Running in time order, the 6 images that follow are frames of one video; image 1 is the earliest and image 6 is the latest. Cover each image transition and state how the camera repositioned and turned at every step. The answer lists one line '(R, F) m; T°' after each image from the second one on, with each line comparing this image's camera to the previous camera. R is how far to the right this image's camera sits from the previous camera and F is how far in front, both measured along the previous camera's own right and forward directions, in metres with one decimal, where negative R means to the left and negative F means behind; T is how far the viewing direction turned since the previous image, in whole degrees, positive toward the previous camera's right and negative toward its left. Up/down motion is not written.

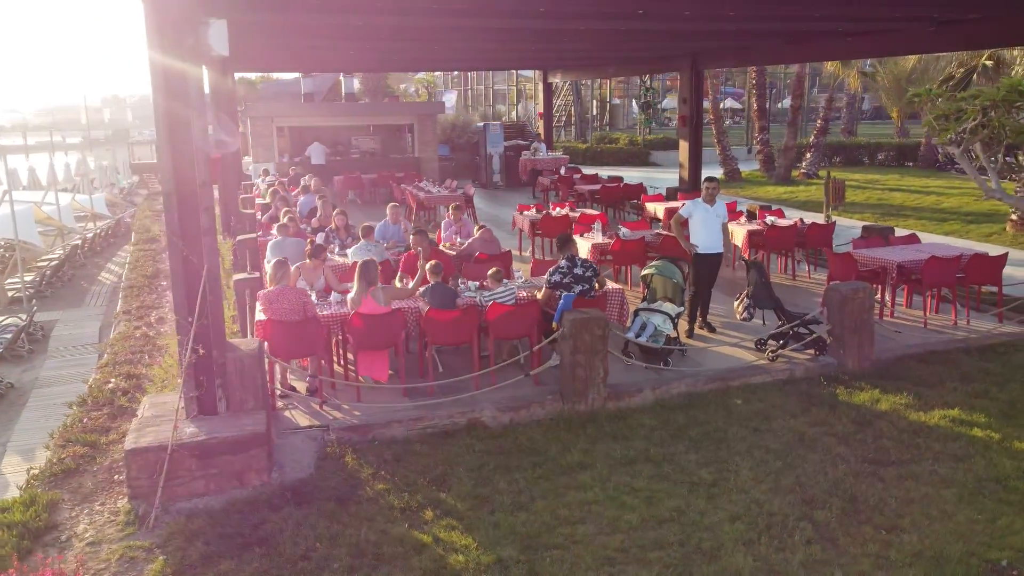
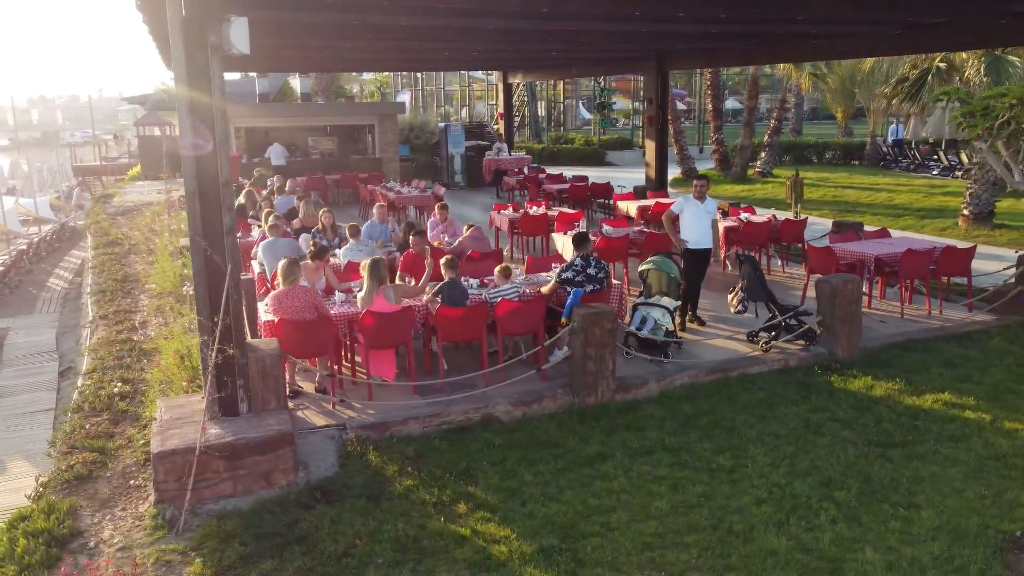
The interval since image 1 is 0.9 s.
(-0.5, -0.1) m; +4°
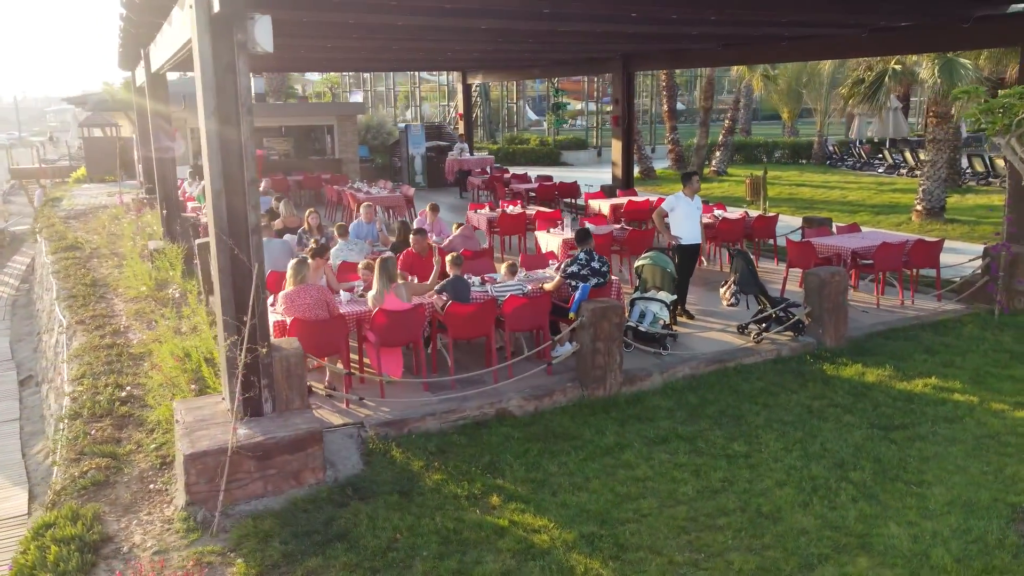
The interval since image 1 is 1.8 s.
(-0.5, -0.1) m; +4°
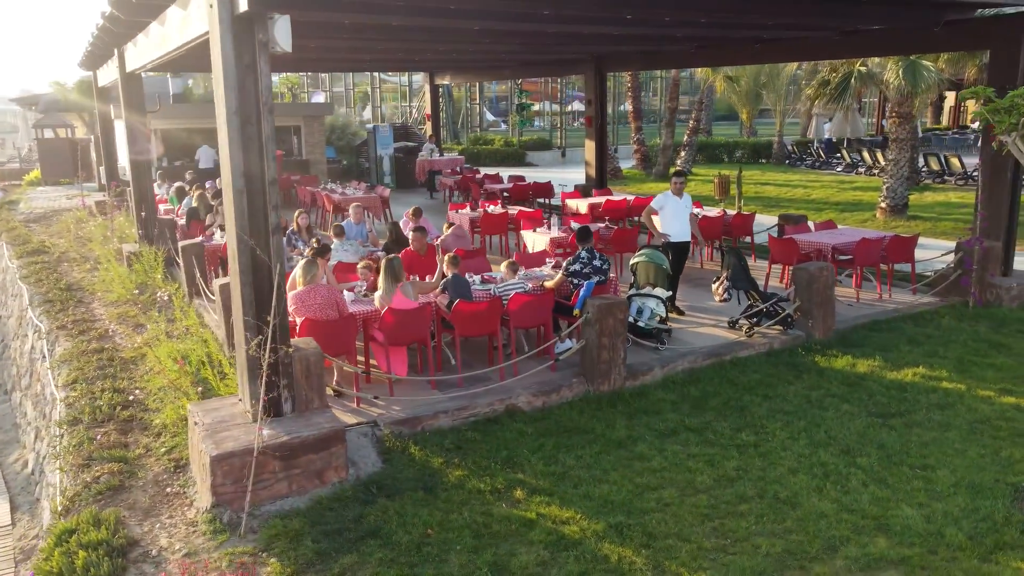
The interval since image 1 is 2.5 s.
(-0.4, -0.1) m; +3°
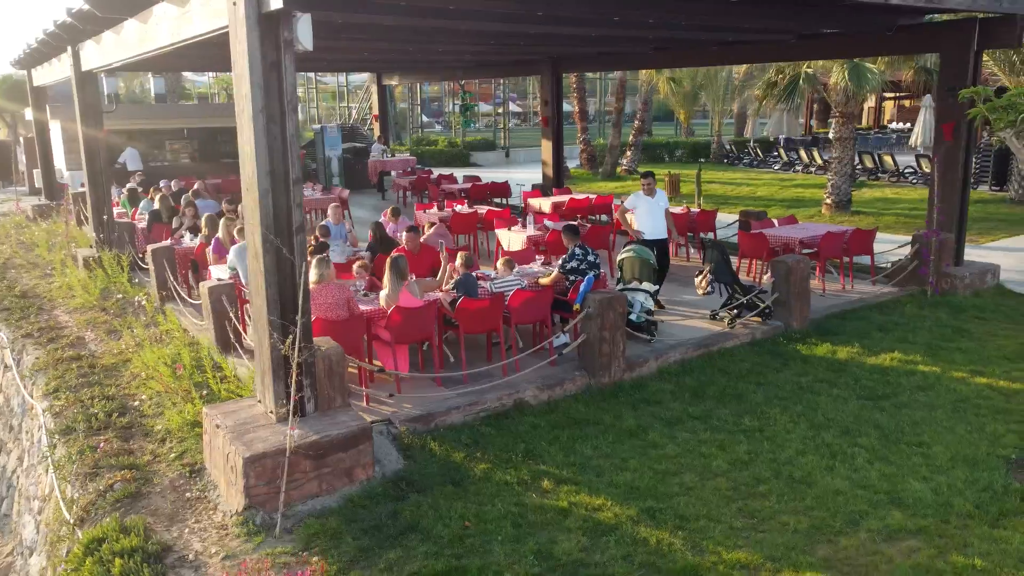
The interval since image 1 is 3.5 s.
(-0.6, -0.1) m; +5°
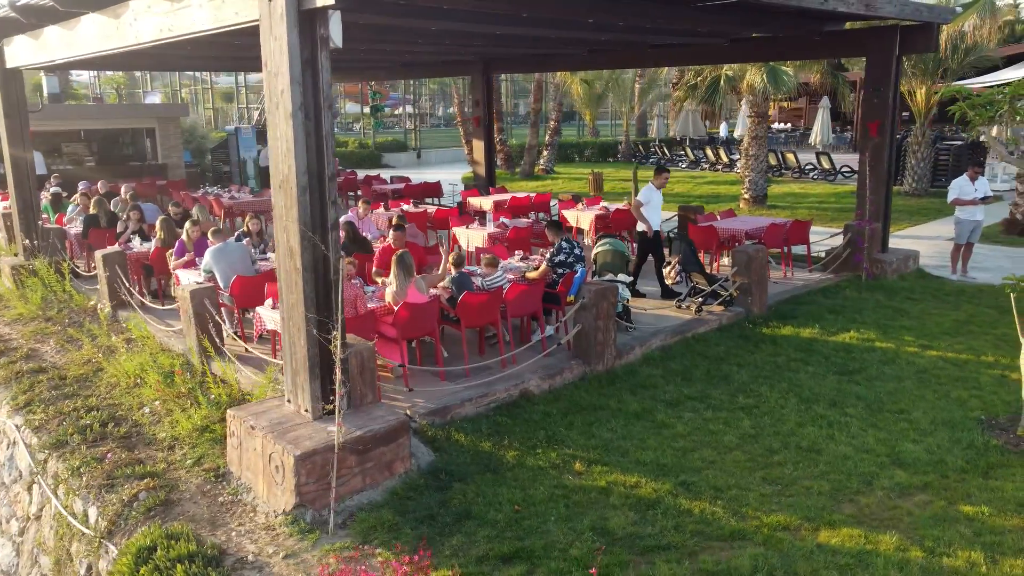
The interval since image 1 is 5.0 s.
(-0.9, -0.1) m; +8°
